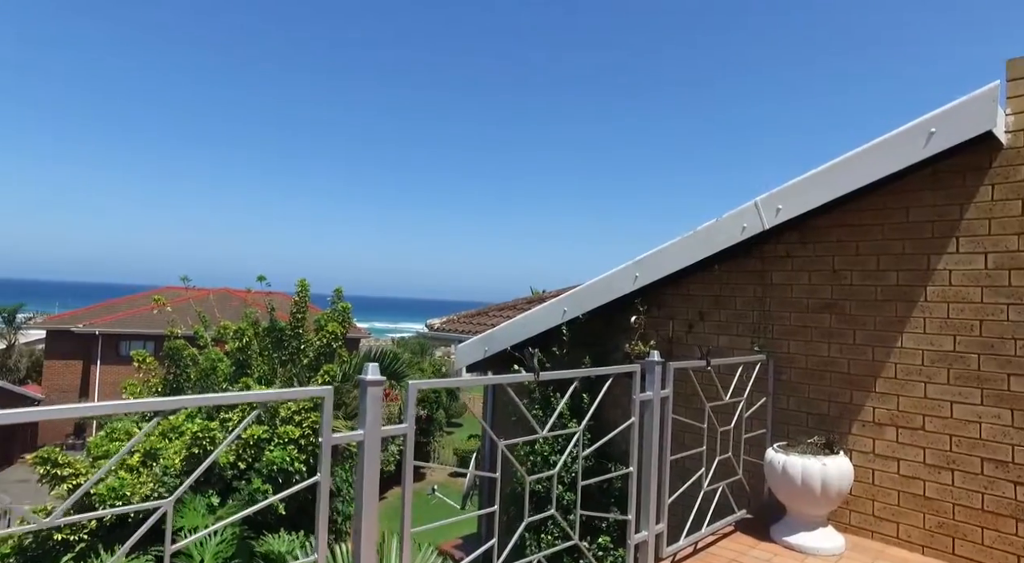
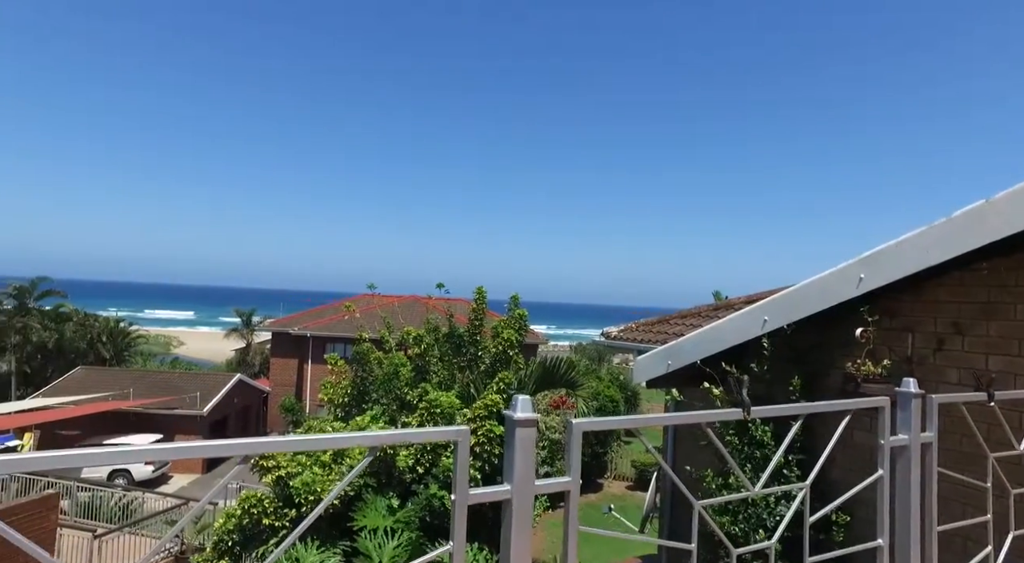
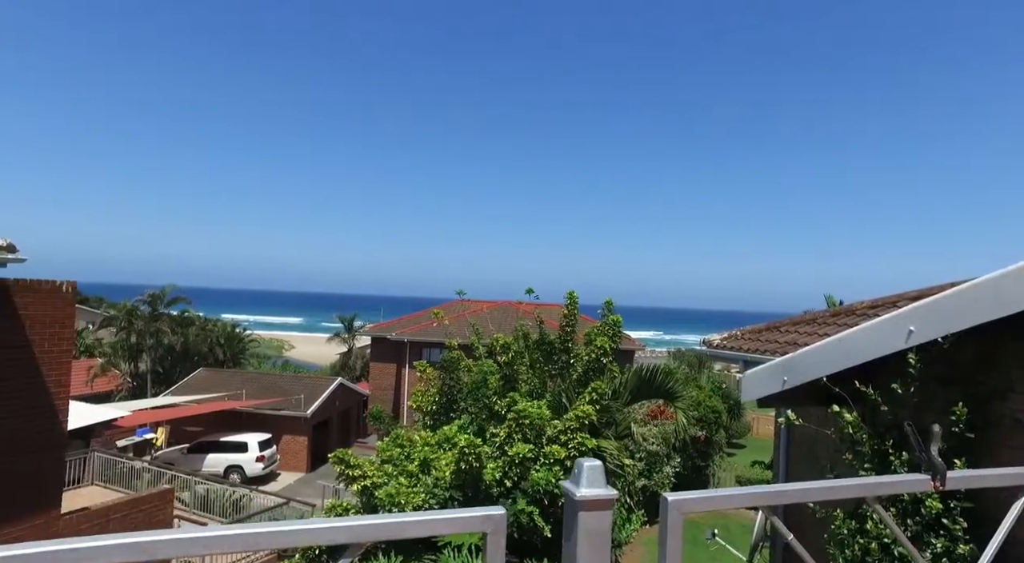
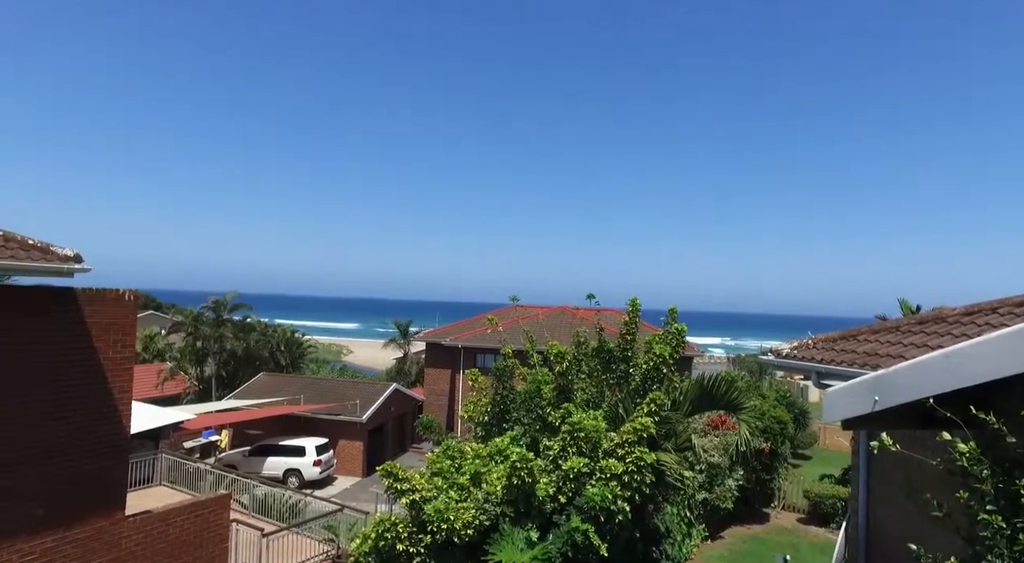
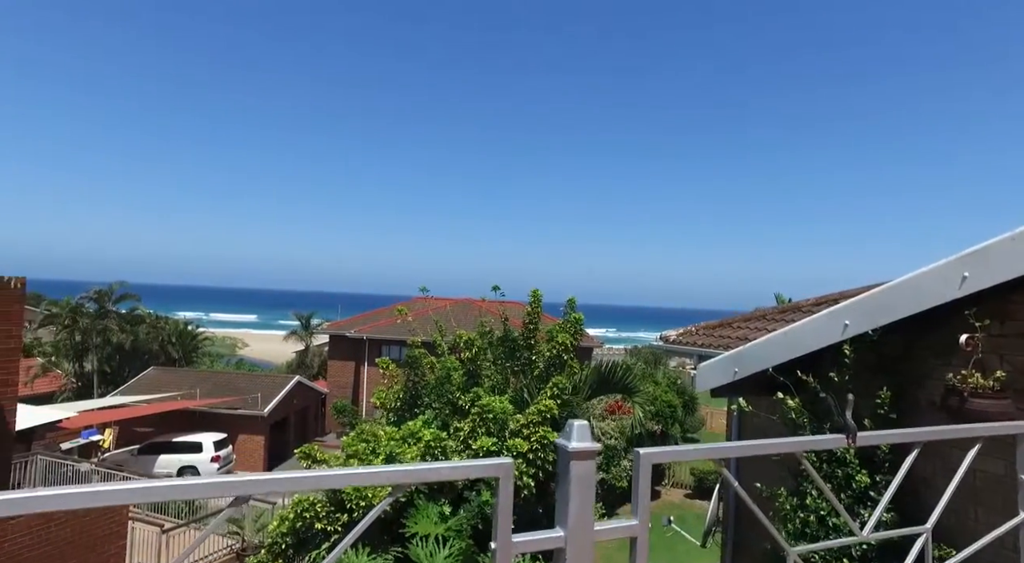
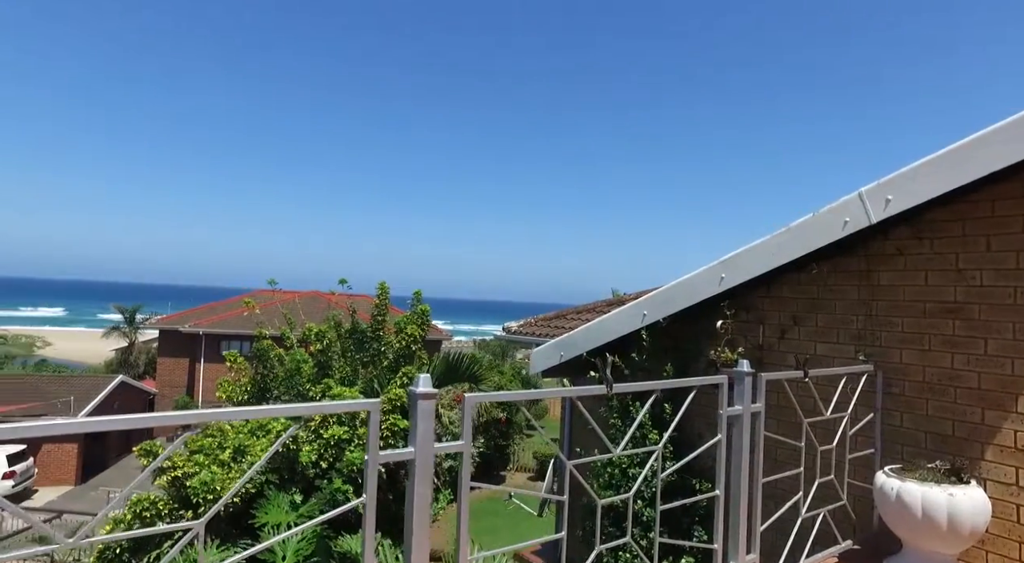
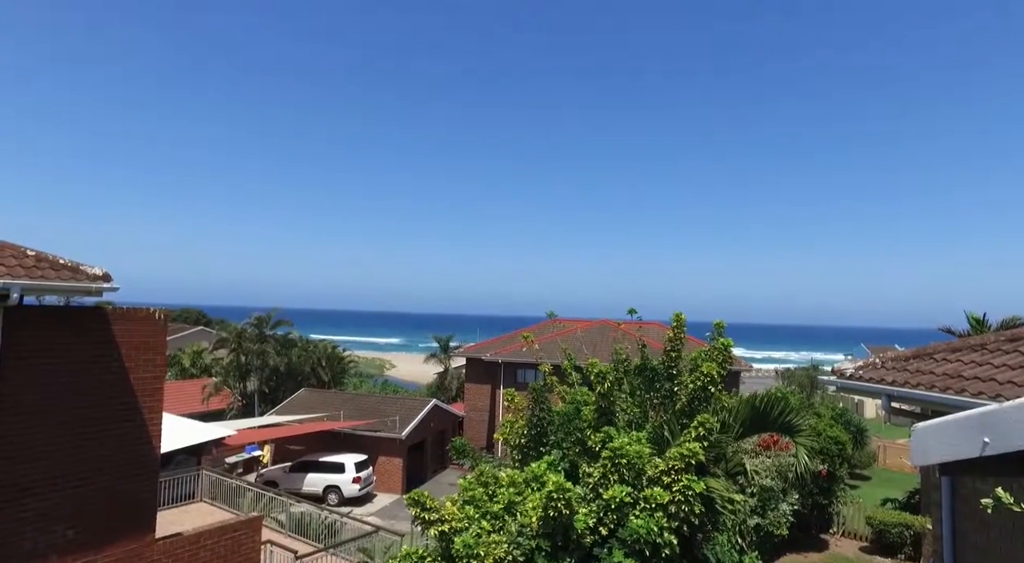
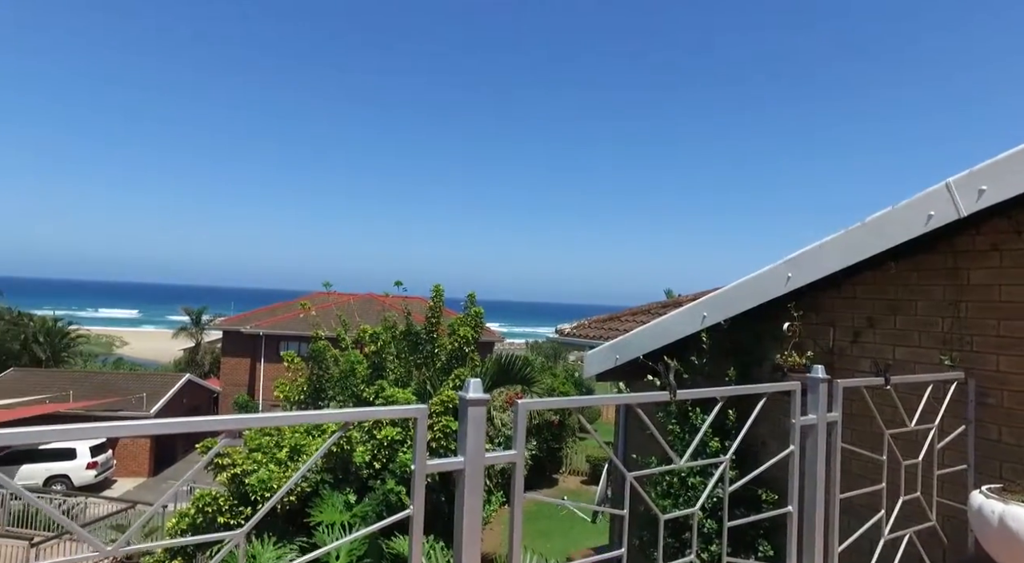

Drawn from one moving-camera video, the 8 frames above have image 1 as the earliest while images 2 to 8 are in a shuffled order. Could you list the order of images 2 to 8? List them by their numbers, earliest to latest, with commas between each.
6, 8, 2, 5, 3, 4, 7
